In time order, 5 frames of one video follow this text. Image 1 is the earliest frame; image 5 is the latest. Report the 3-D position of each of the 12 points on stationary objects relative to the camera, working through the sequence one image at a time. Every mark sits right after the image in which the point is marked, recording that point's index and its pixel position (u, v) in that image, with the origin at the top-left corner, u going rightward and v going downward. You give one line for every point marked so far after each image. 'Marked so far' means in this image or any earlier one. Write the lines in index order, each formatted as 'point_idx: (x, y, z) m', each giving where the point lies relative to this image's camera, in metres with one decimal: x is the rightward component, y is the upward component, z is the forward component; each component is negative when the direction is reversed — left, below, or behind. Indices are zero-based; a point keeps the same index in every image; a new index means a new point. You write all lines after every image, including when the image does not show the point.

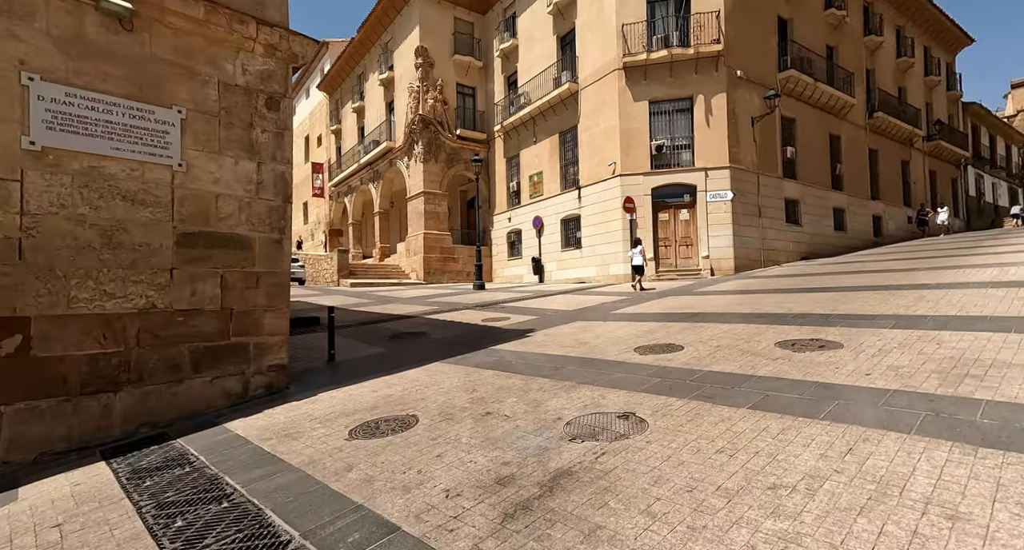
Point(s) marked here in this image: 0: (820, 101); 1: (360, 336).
0: (+13.0, +7.5, +19.5) m
1: (-2.8, -1.1, +8.4) m
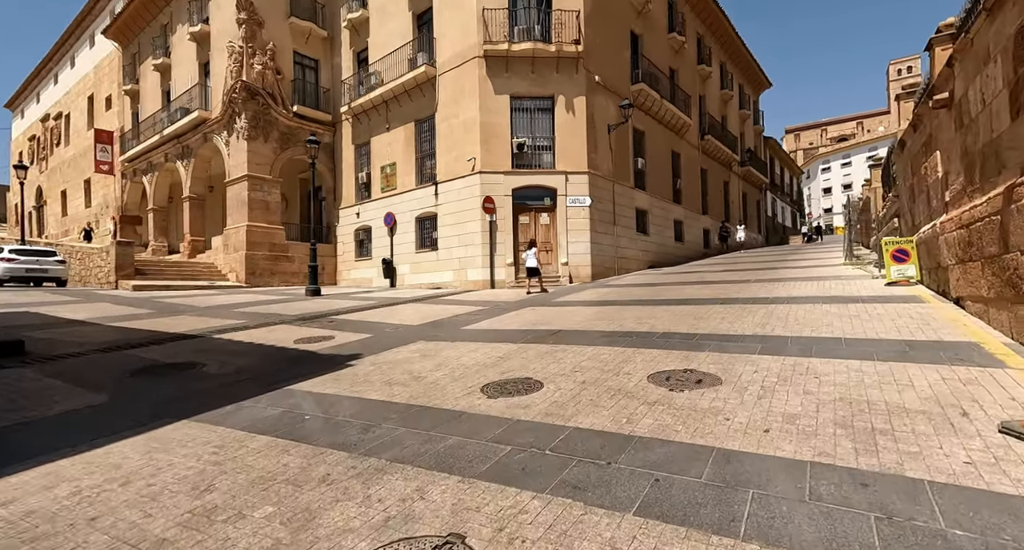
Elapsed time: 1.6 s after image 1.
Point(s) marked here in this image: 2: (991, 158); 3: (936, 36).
0: (+6.9, +7.1, +20.8) m
1: (-5.2, -1.2, +5.6) m
2: (+5.5, +1.4, +5.3) m
3: (+7.2, +4.1, +7.8) m
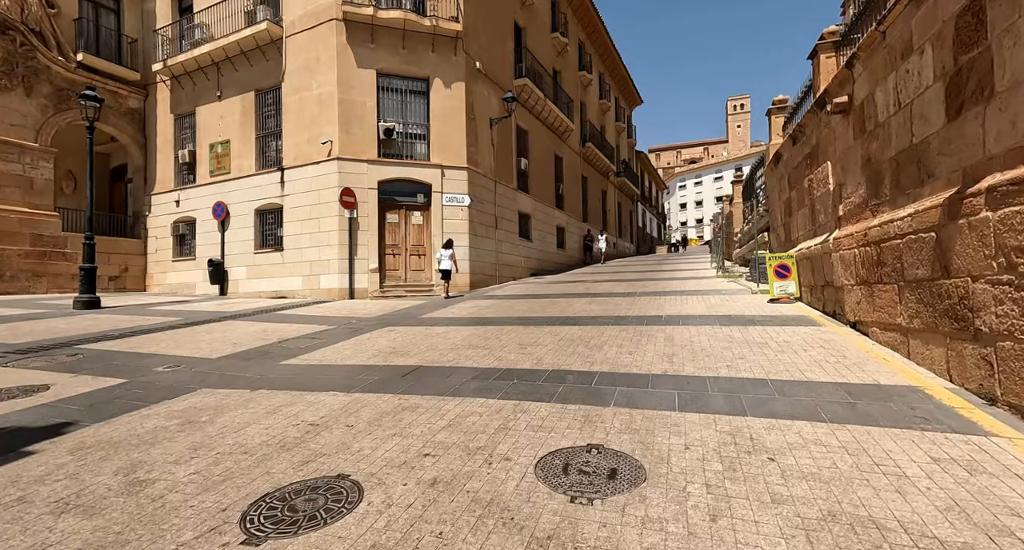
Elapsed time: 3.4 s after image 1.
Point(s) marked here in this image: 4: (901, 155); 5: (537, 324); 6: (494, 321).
0: (+1.6, +6.8, +20.1) m
1: (-6.4, -1.3, +2.2) m
2: (+4.0, +1.1, +4.7) m
3: (+5.0, +3.8, +7.5) m
4: (+4.1, +1.3, +4.8) m
5: (+0.4, -0.8, +7.9) m
6: (-0.4, -0.8, +8.5) m
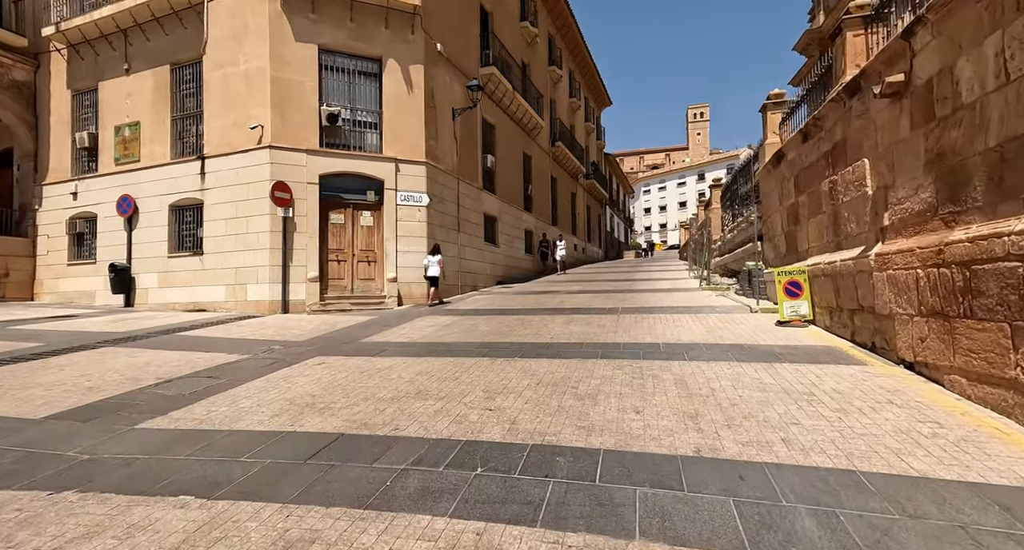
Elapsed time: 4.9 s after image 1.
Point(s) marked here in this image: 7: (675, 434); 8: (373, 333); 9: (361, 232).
0: (+0.1, +6.5, +18.6) m
1: (-6.5, -1.5, +0.1) m
2: (+3.8, +0.8, +3.4) m
3: (+4.6, +3.5, +6.3) m
4: (+3.8, +1.0, +3.5) m
5: (-0.1, -1.1, +6.3) m
6: (-0.9, -1.1, +6.9) m
7: (+1.3, -1.2, +3.5) m
8: (-2.5, -1.0, +8.4) m
9: (-3.9, +1.1, +11.9) m
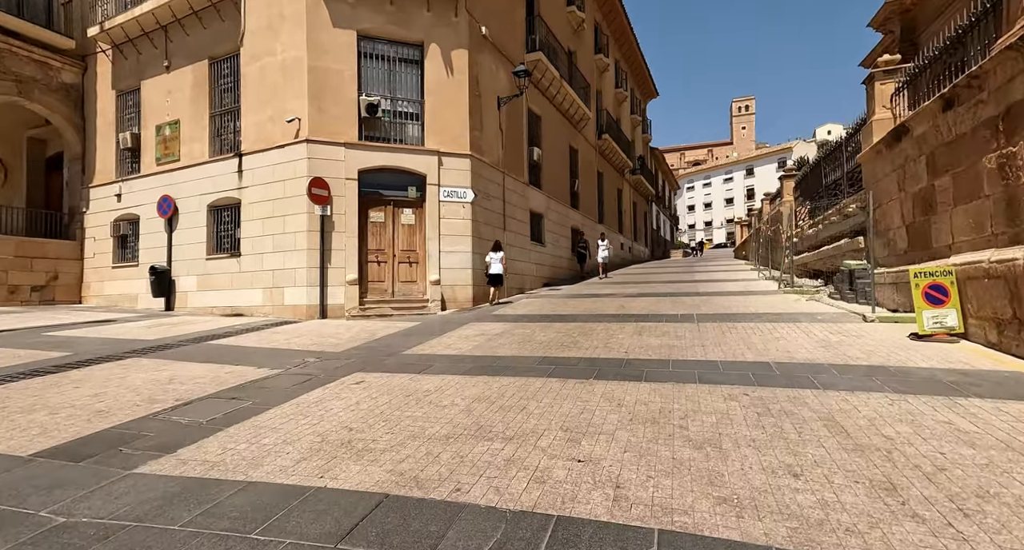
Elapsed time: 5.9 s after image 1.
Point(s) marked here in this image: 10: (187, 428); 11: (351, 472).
0: (+1.9, +6.5, +17.4) m
1: (-6.1, -1.5, -0.5) m
2: (+4.4, +0.8, +2.0) m
3: (+5.4, +3.5, +4.8) m
4: (+4.4, +1.0, +2.1) m
5: (+0.7, -1.1, +5.2) m
6: (0.0, -1.1, +5.8) m
7: (+1.9, -1.2, +2.3) m
8: (-1.5, -1.1, +7.5) m
9: (-2.6, +1.1, +11.1) m
10: (-3.0, -1.4, +4.2) m
11: (-1.2, -1.4, +3.3) m
